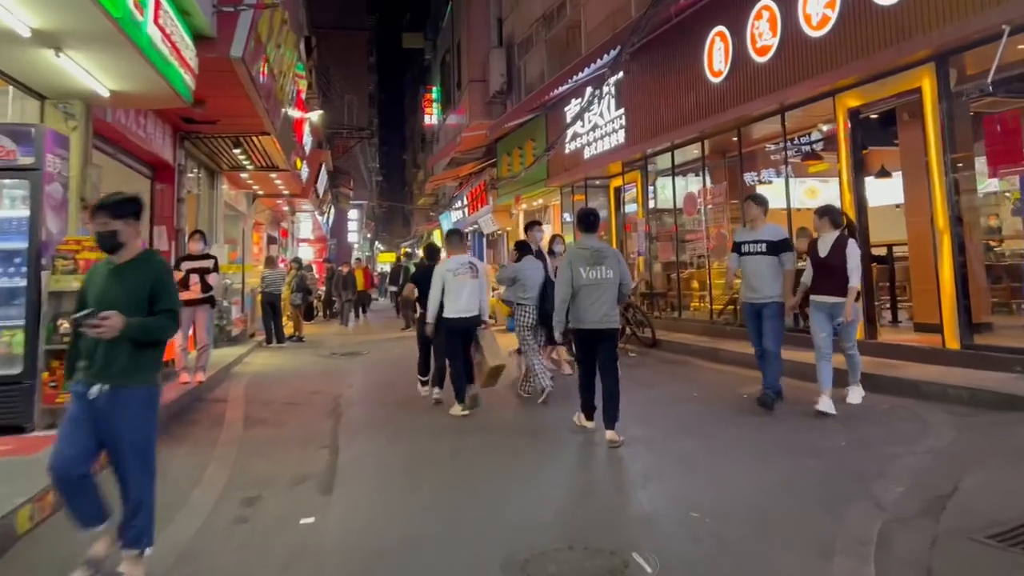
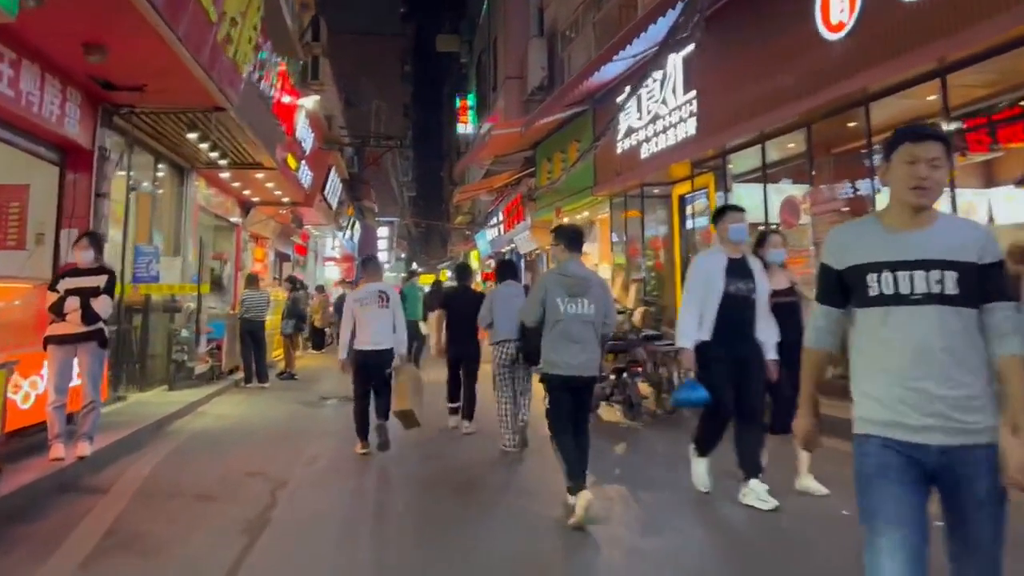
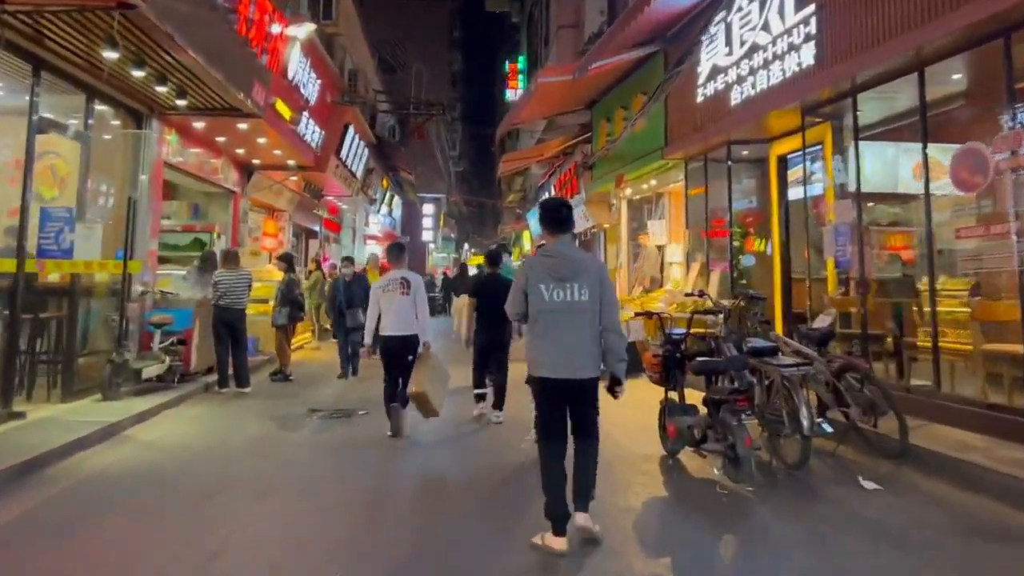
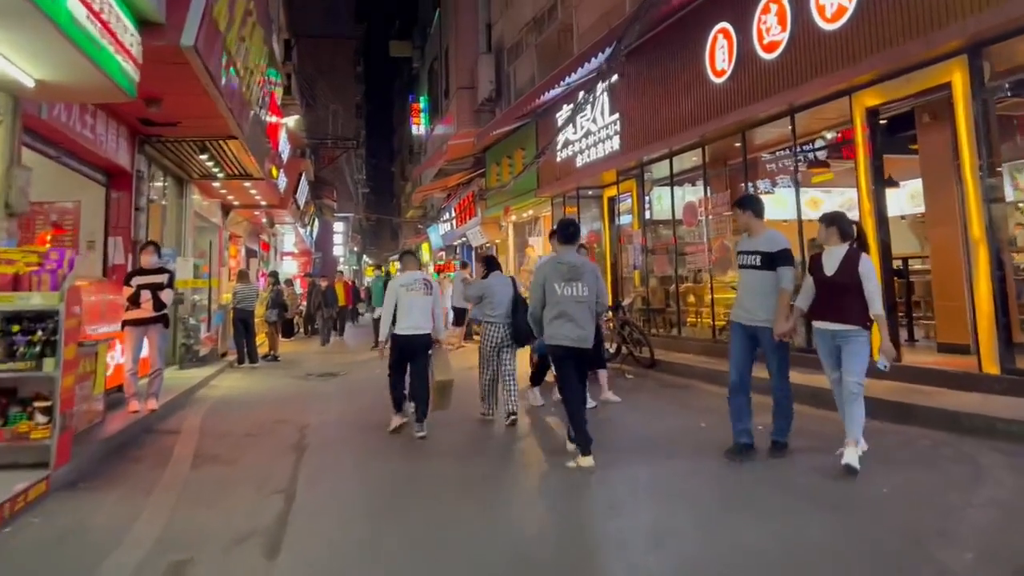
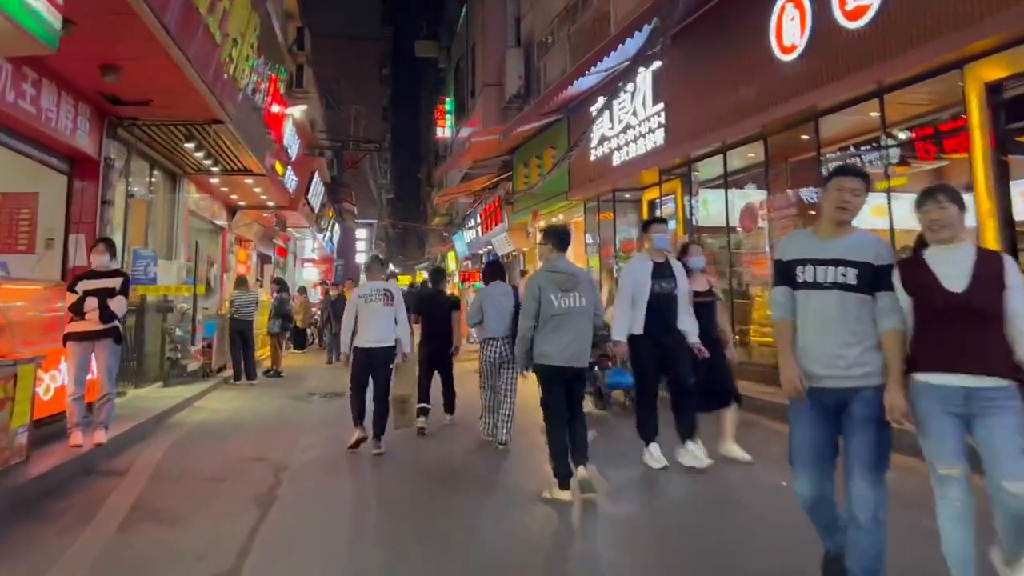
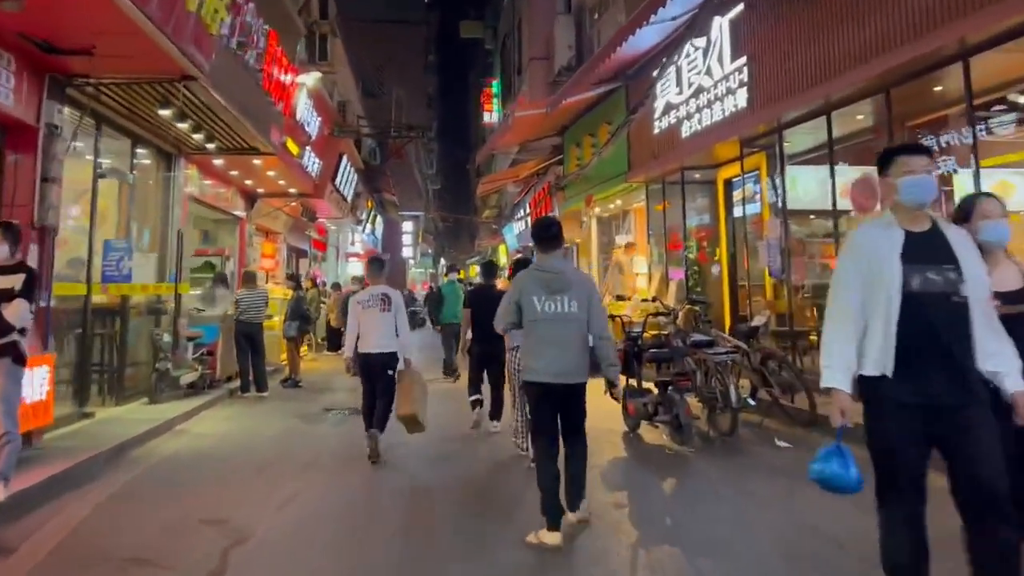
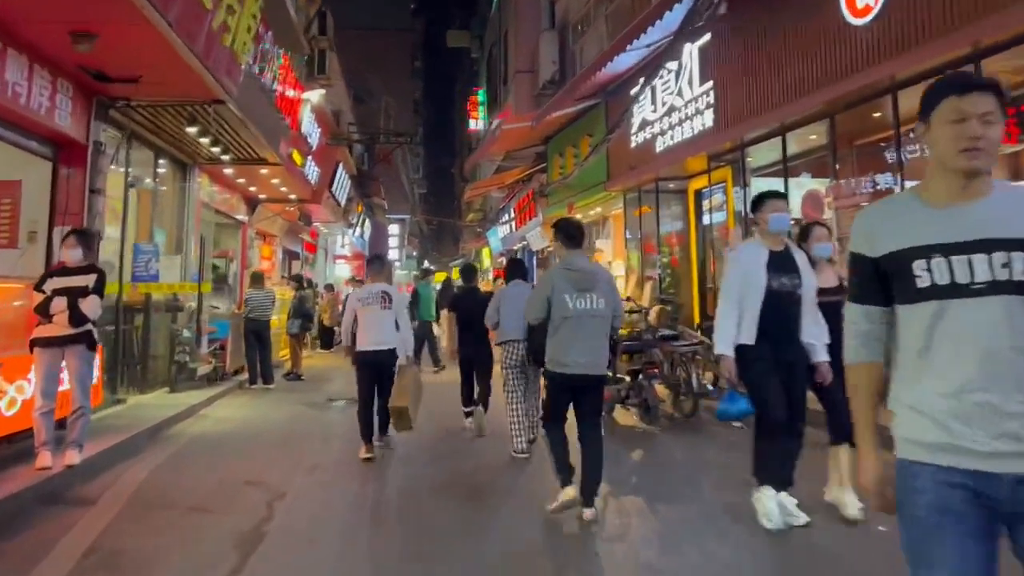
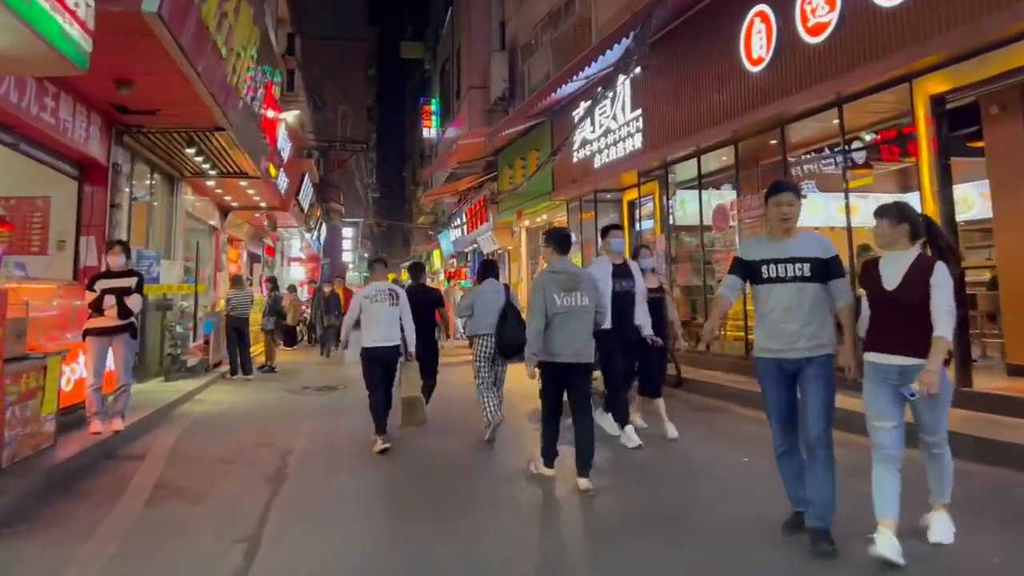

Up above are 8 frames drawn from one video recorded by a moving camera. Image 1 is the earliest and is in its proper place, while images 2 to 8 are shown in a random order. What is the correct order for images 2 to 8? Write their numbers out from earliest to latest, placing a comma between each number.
4, 8, 5, 2, 7, 6, 3
